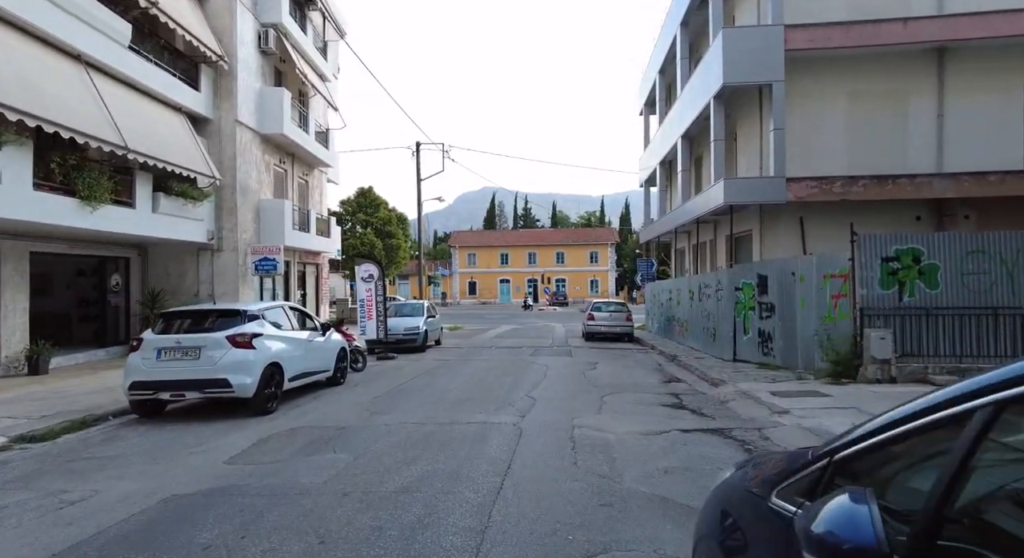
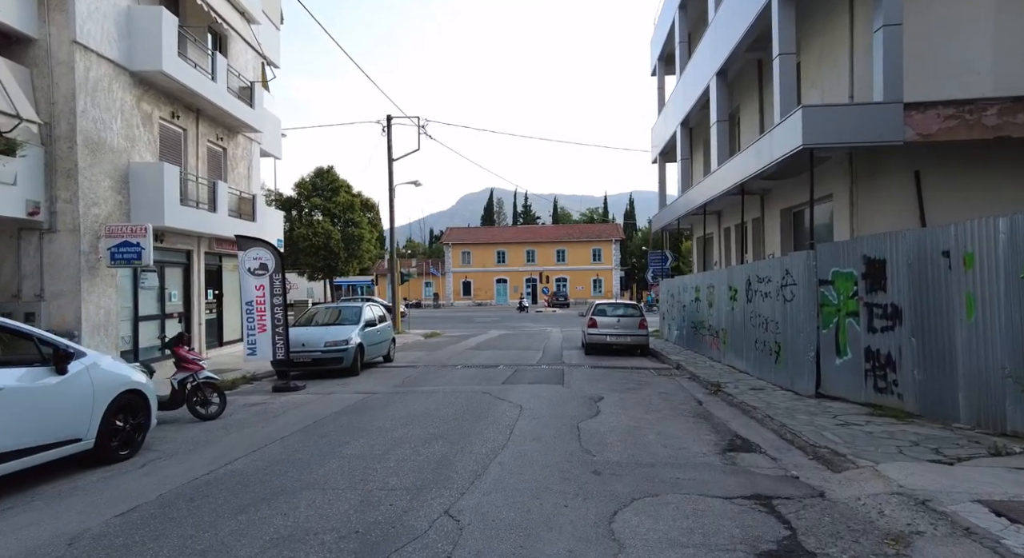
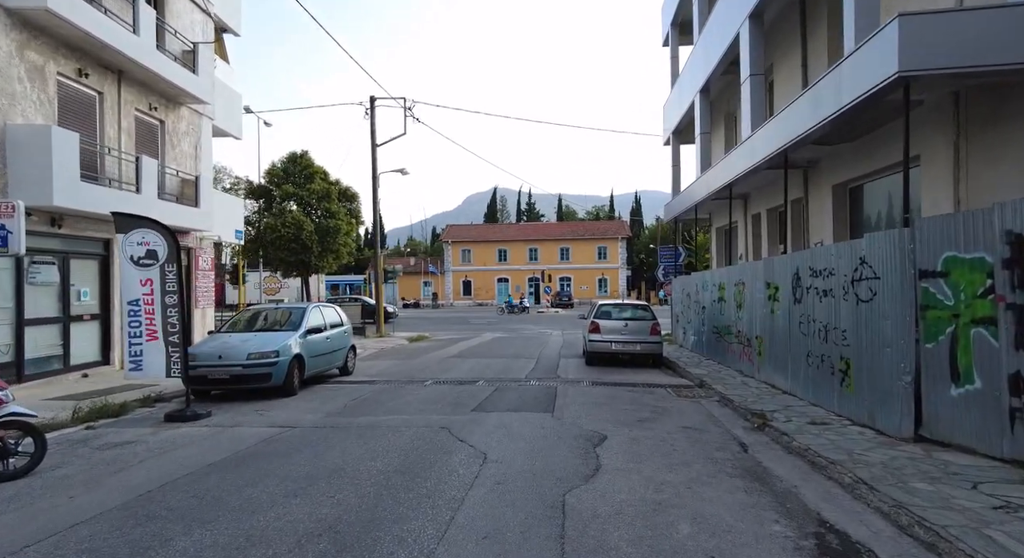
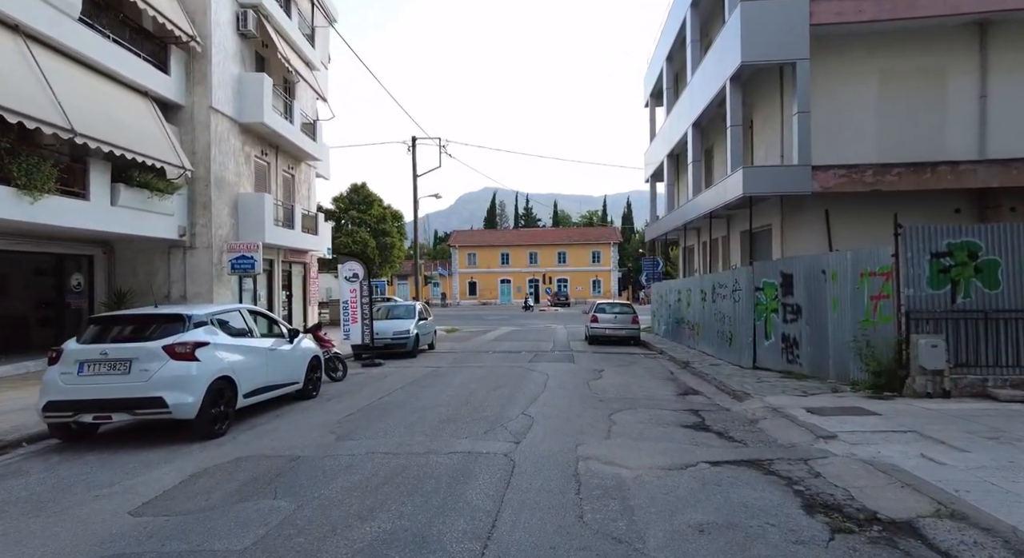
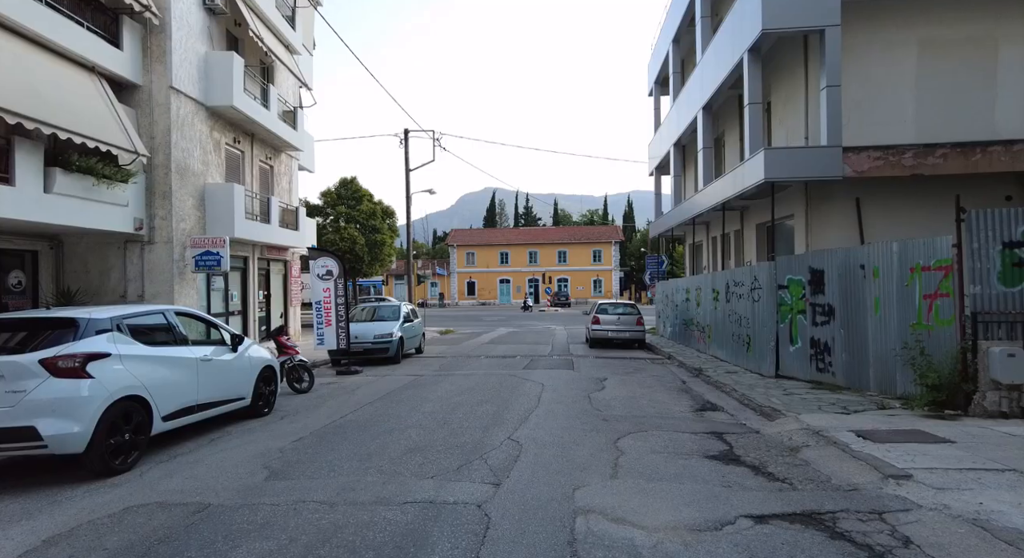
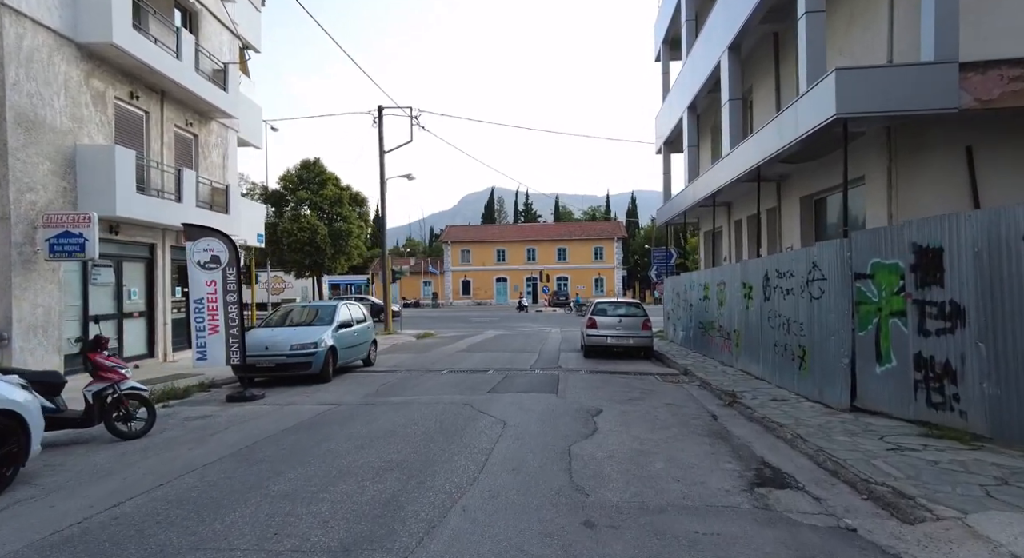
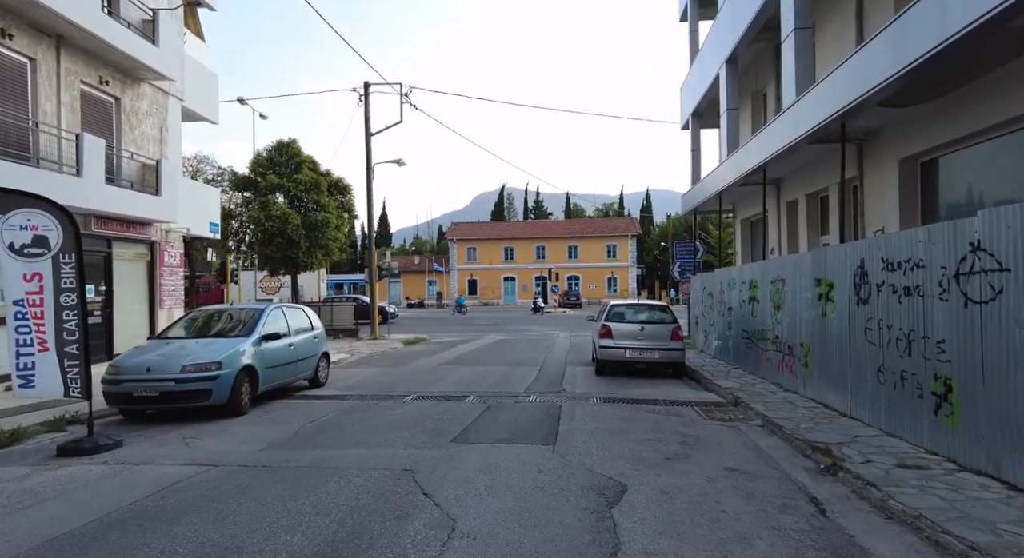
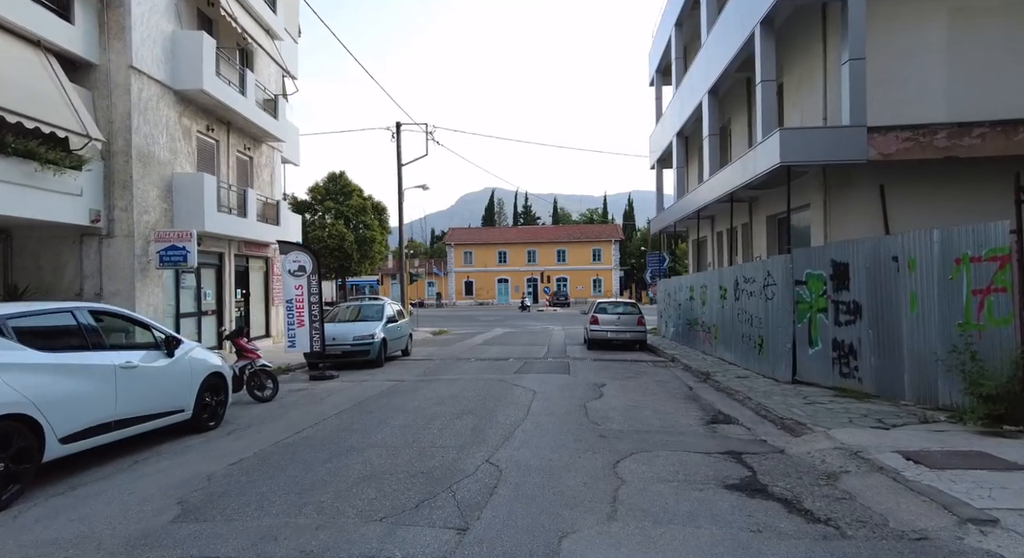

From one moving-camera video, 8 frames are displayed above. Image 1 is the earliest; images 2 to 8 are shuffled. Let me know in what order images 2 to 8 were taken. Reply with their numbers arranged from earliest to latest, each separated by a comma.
4, 5, 8, 2, 6, 3, 7
